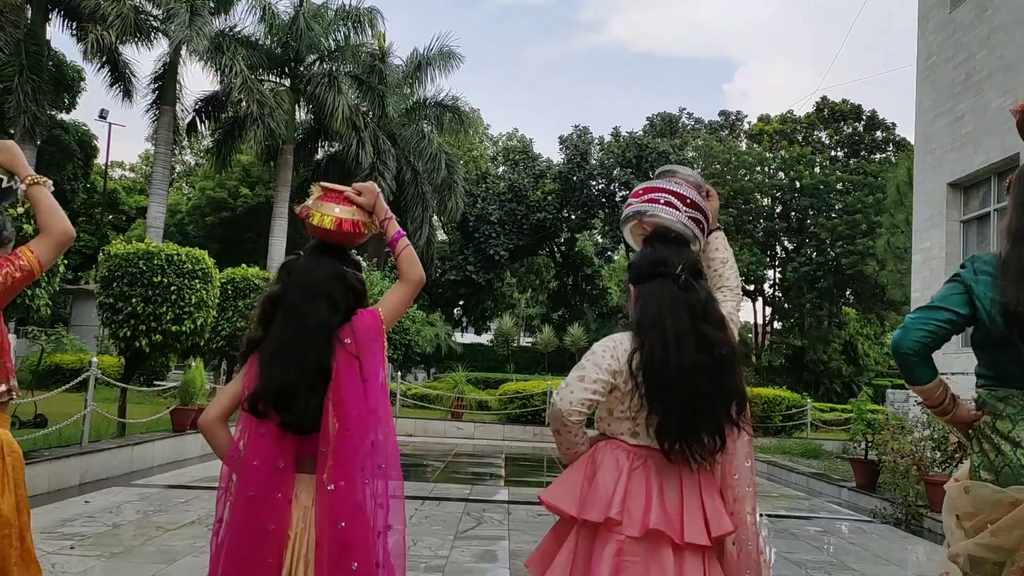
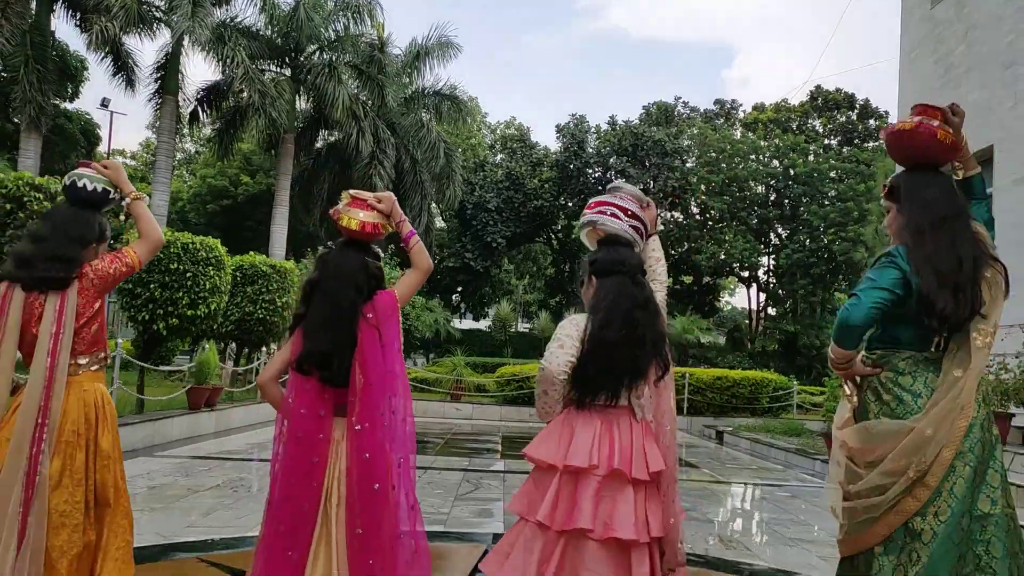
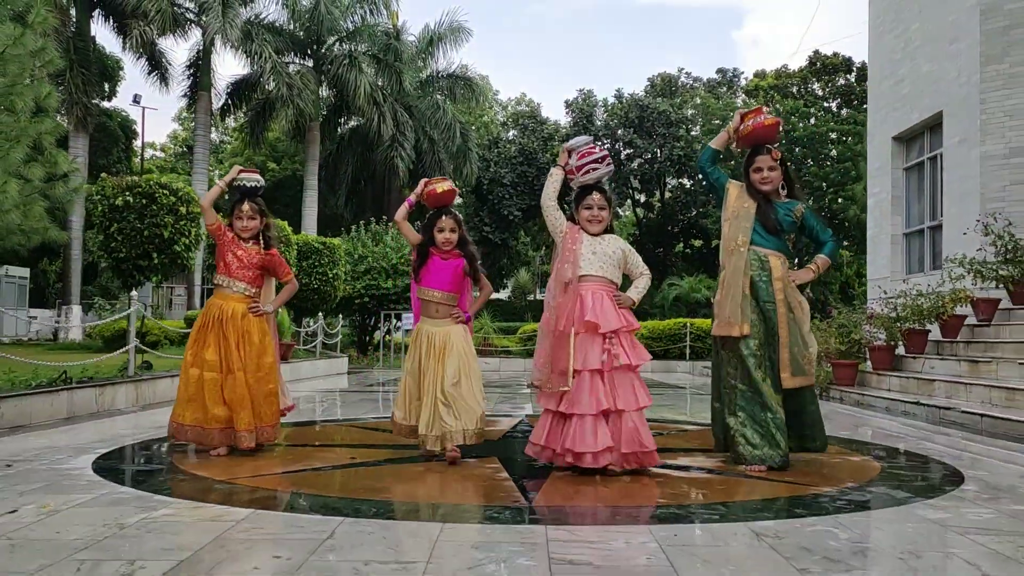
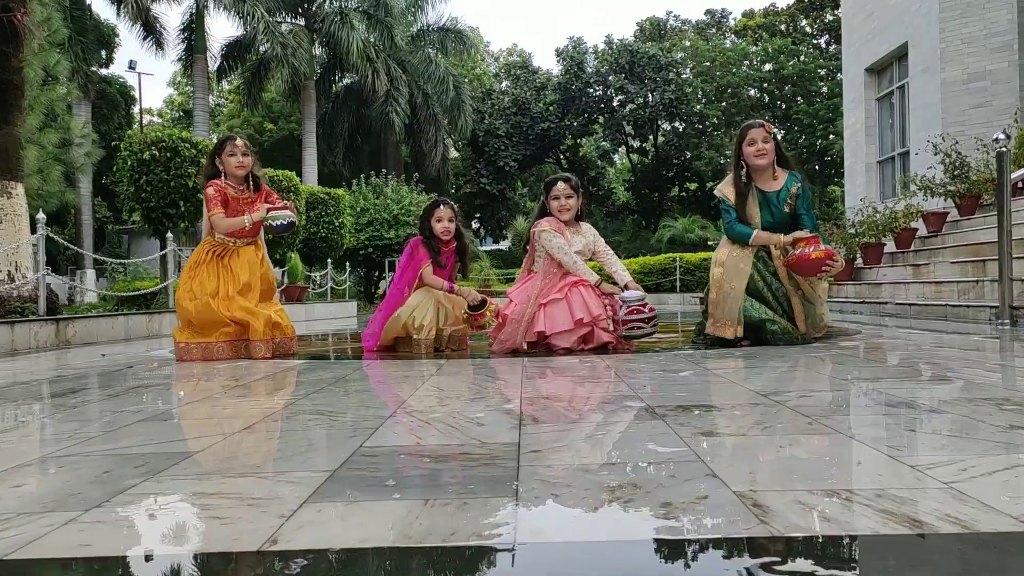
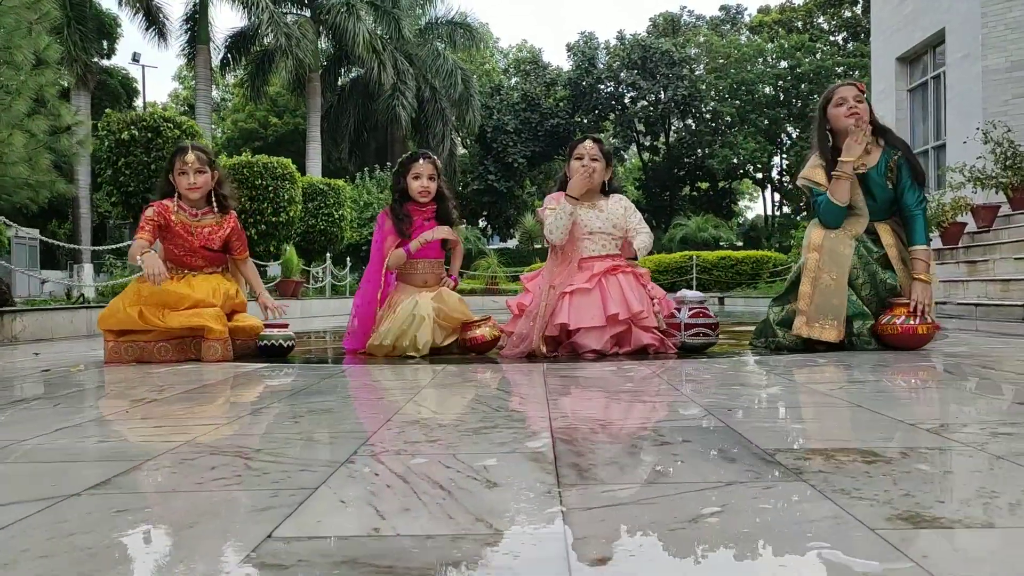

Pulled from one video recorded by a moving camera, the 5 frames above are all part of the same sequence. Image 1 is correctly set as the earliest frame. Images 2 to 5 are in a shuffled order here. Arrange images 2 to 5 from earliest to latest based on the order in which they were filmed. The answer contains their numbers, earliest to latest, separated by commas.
2, 3, 4, 5
